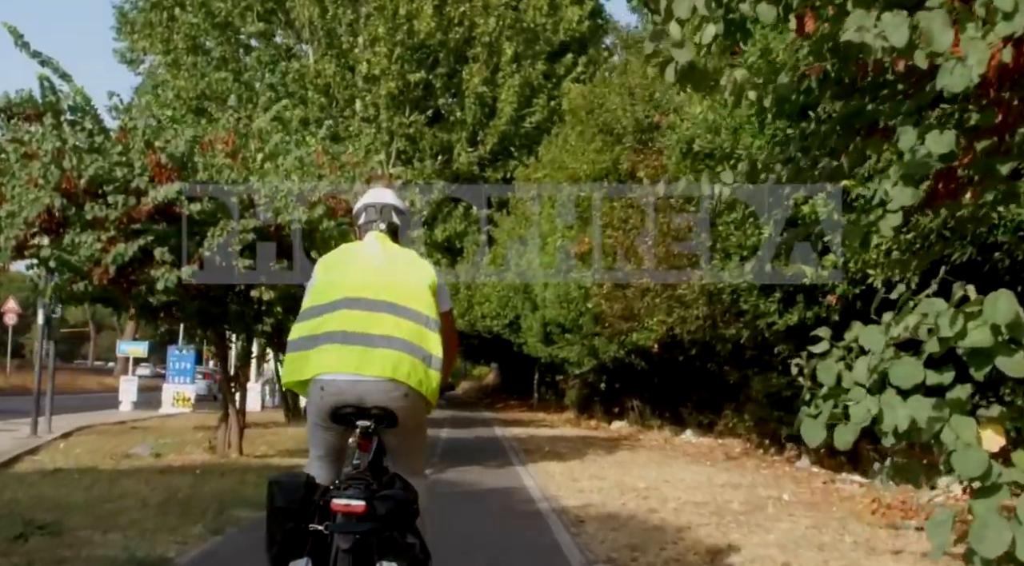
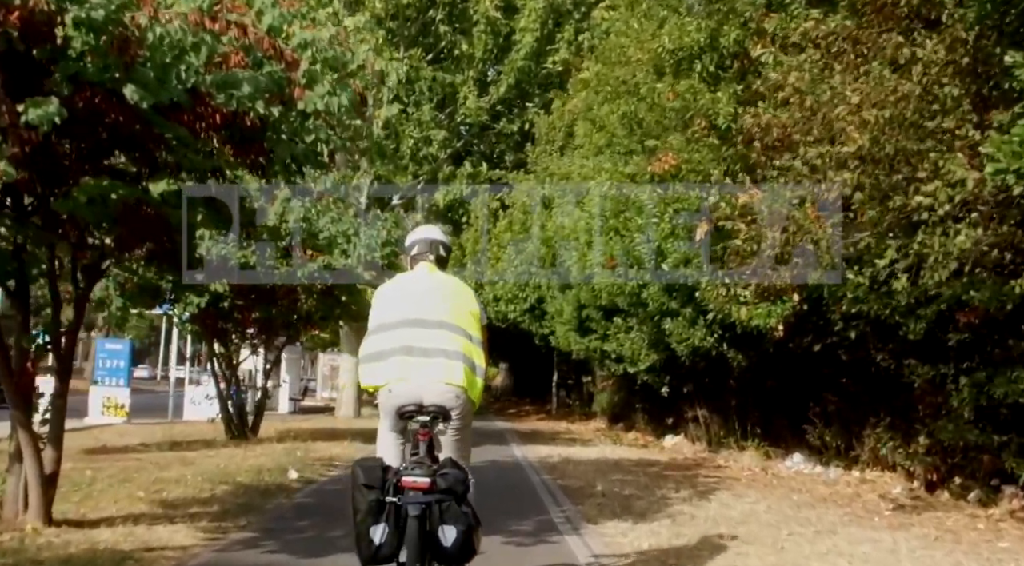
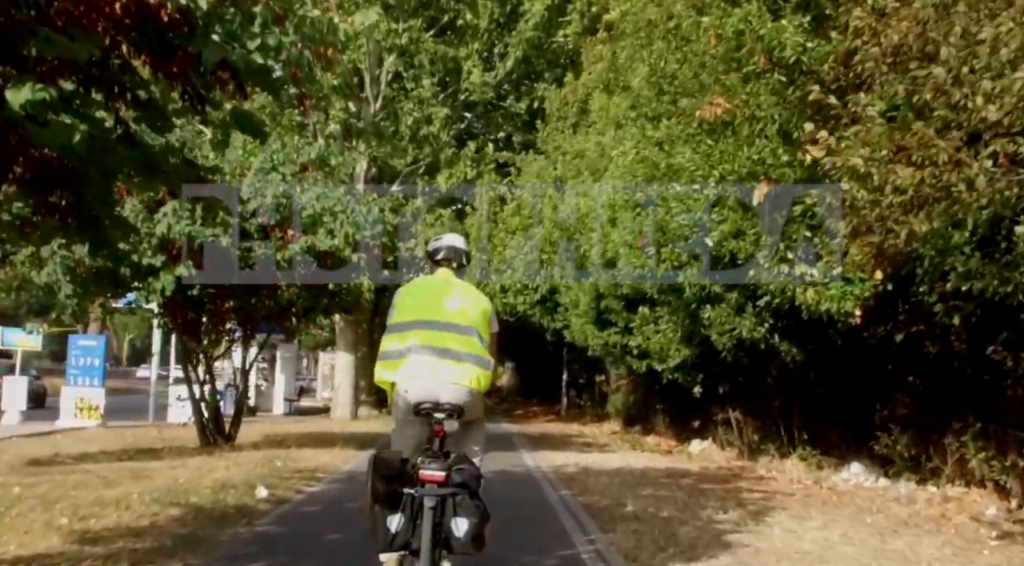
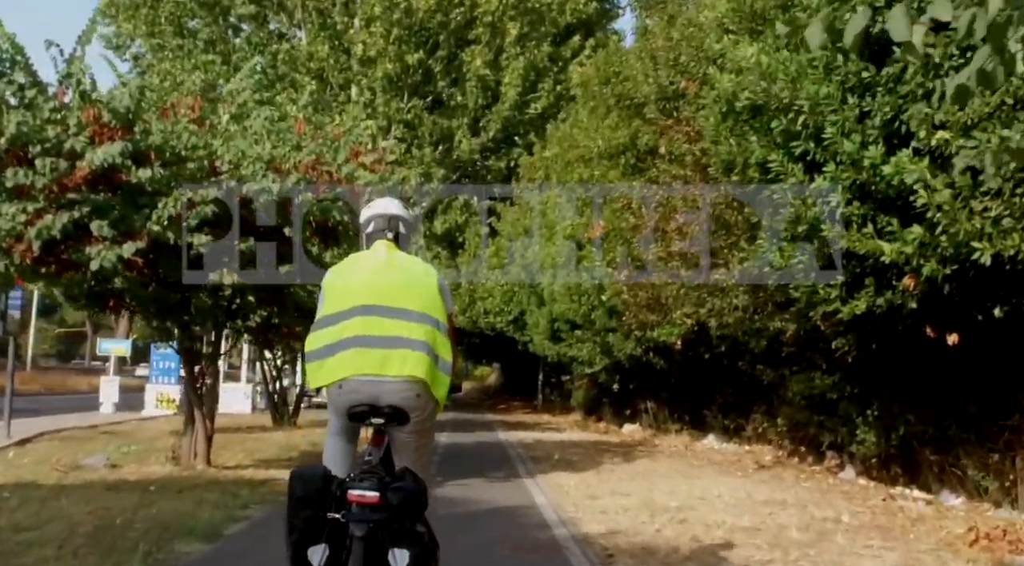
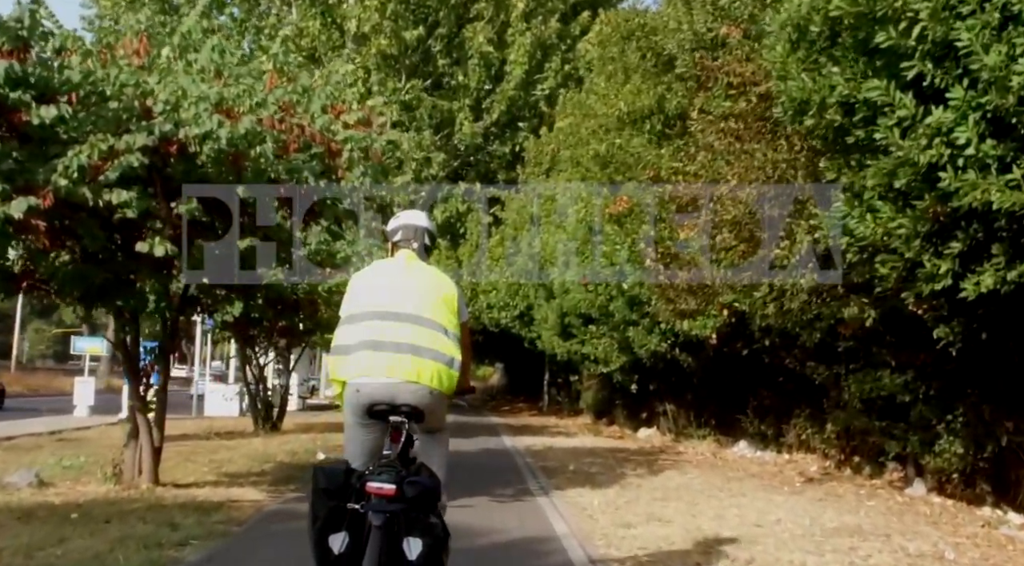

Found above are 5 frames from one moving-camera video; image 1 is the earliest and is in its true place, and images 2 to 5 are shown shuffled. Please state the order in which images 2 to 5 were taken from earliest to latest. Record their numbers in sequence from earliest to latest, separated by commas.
4, 5, 2, 3
